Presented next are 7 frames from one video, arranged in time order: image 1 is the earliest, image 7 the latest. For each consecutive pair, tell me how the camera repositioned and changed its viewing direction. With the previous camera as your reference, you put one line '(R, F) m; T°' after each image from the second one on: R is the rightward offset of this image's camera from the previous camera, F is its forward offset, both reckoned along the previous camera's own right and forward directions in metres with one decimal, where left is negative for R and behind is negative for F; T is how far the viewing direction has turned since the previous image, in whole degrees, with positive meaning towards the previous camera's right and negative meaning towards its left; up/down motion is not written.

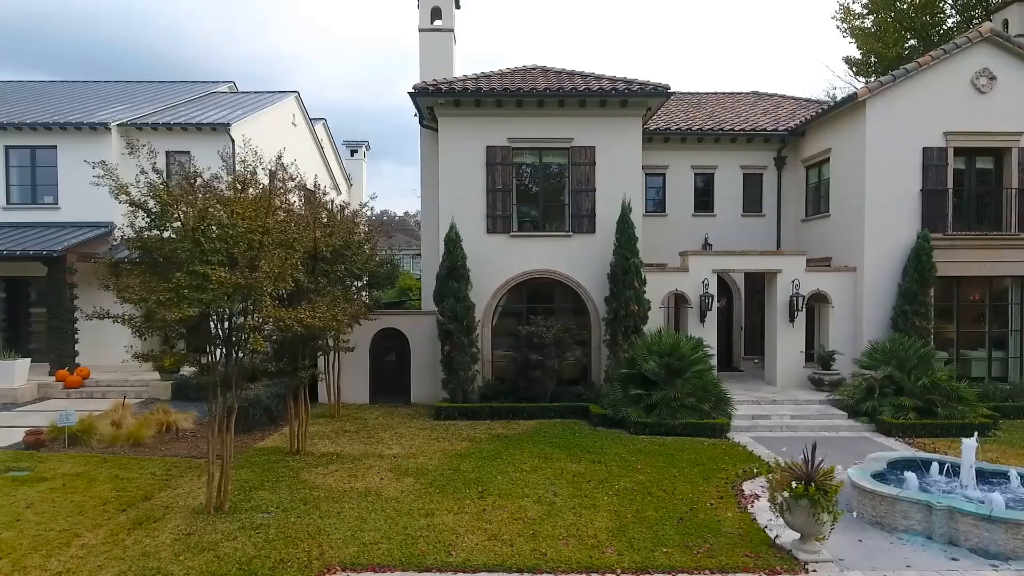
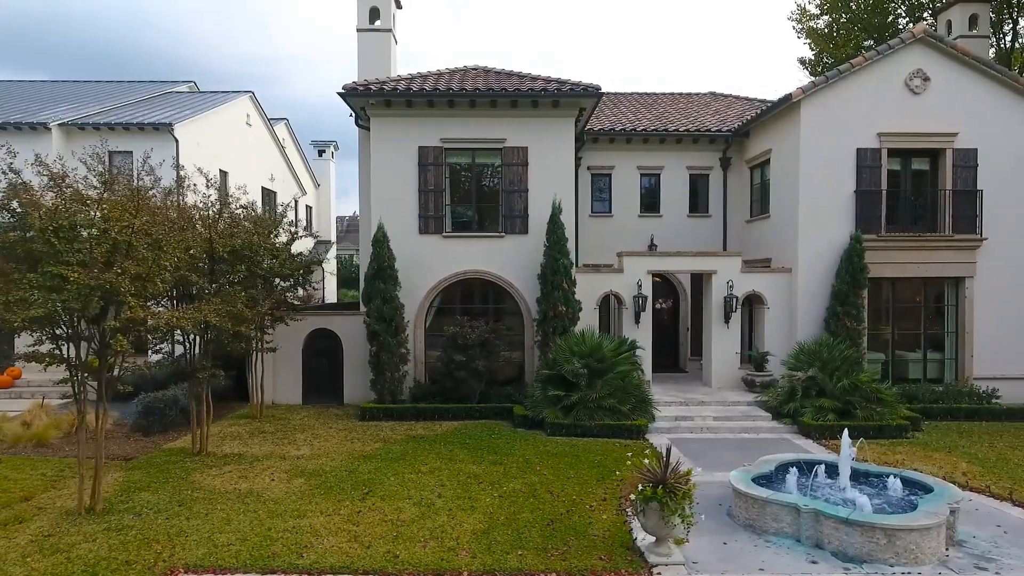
(+1.5, 0.0) m; 0°
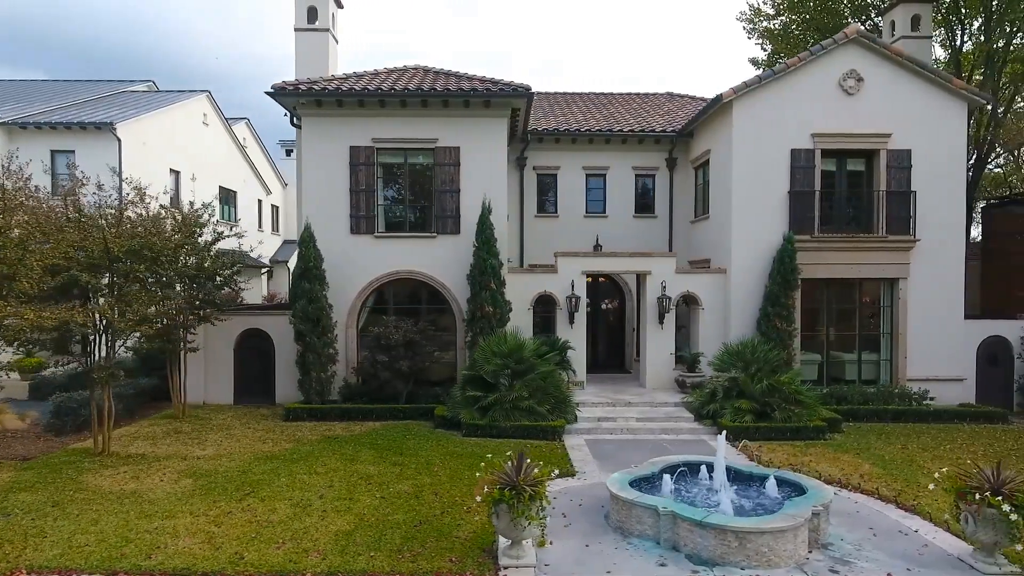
(+1.5, 0.0) m; 0°
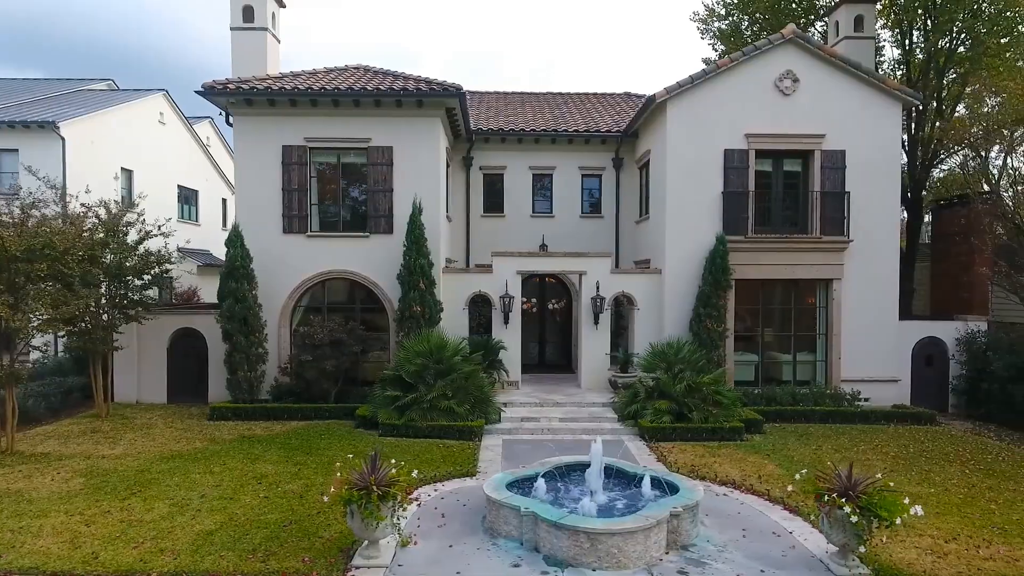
(+1.5, 0.0) m; 0°
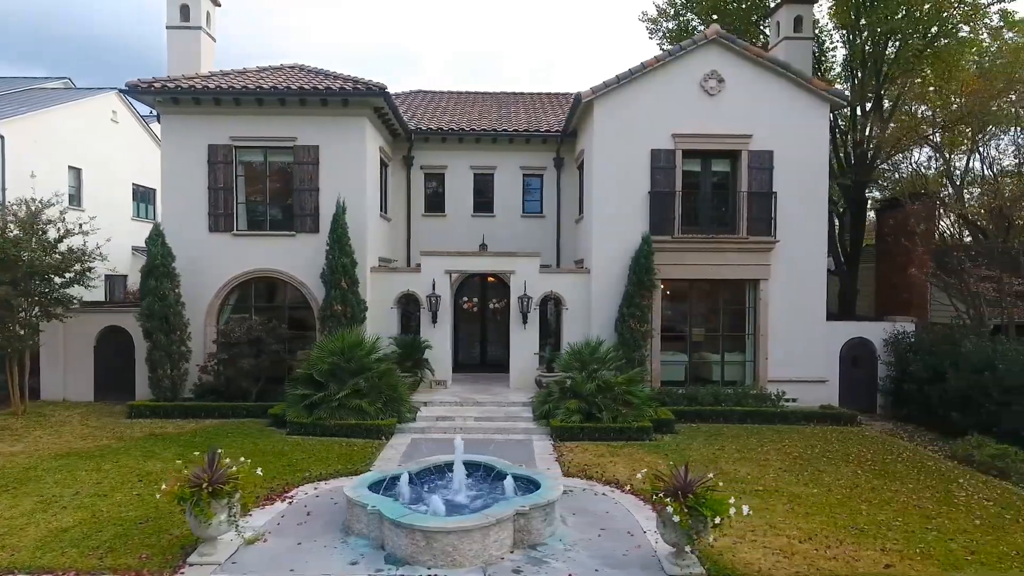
(+1.7, 0.0) m; 0°
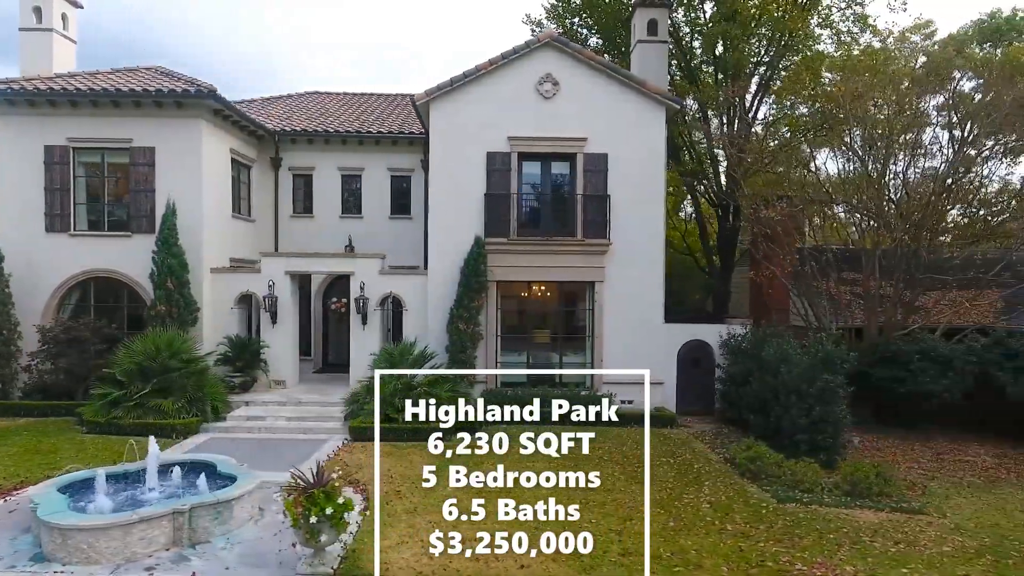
(+3.8, -0.1) m; 0°
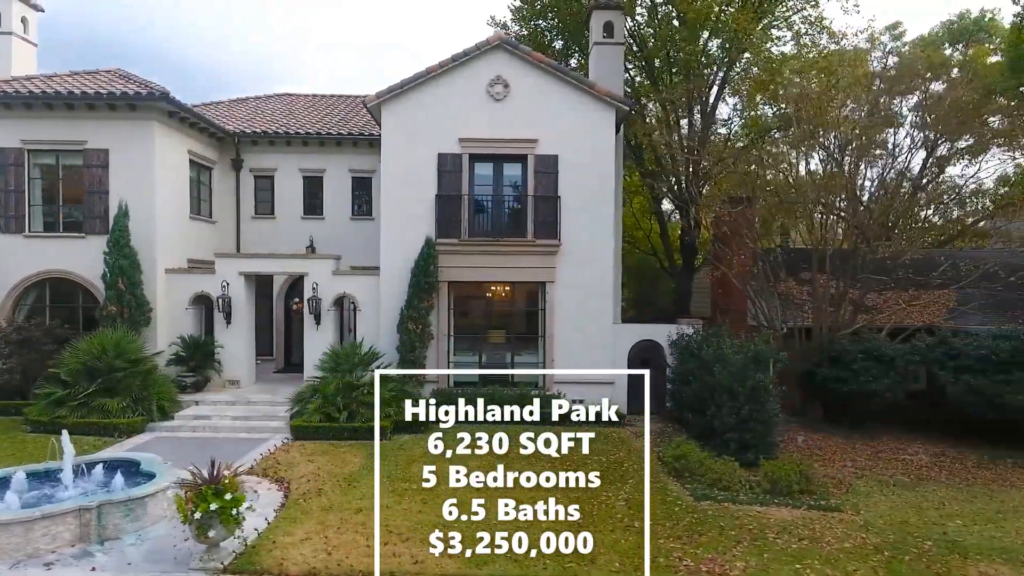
(+1.1, -0.1) m; 0°
